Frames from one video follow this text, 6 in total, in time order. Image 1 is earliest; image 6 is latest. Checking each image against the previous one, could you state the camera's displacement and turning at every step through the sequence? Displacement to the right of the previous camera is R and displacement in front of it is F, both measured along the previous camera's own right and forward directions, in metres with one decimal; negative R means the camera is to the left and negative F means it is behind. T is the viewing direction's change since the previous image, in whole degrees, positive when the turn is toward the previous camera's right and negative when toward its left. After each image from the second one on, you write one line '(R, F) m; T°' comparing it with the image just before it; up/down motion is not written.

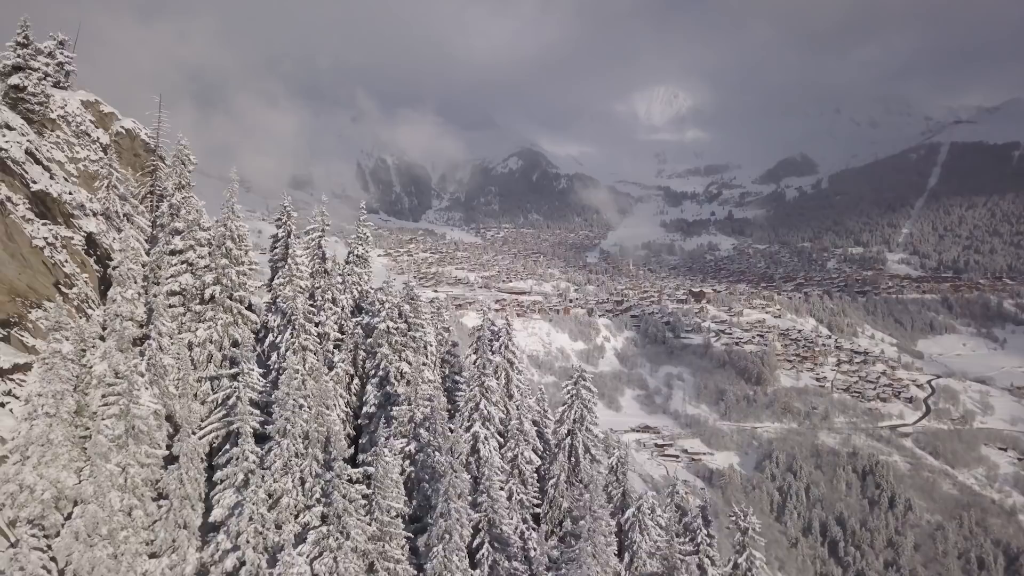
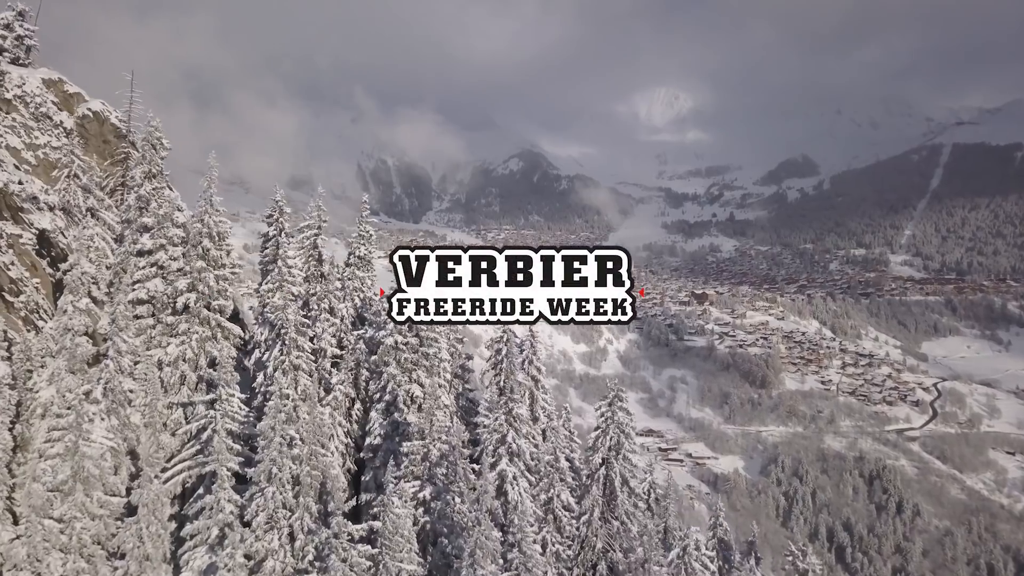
(-0.6, +2.0) m; 0°
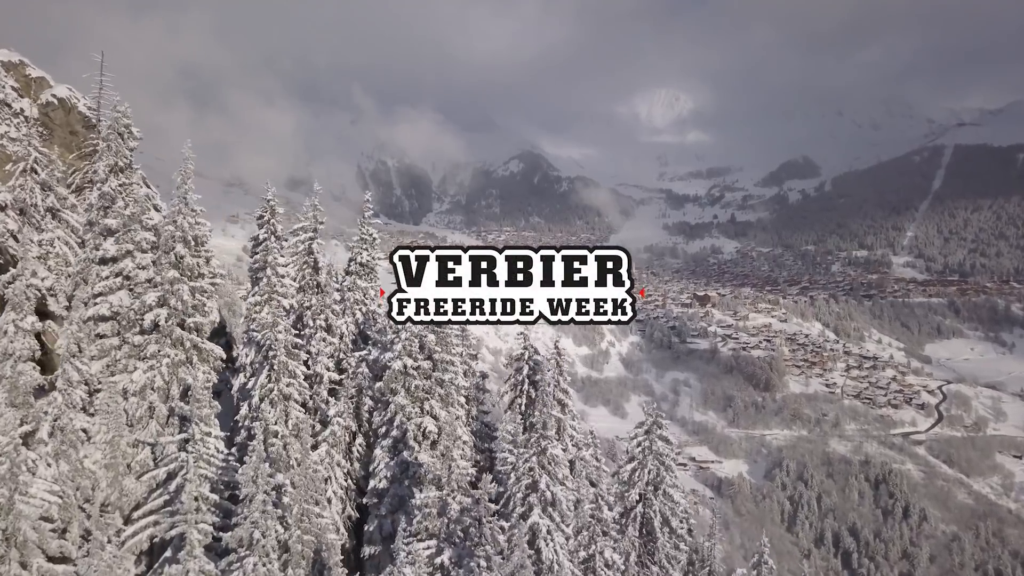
(-0.5, +1.6) m; 0°
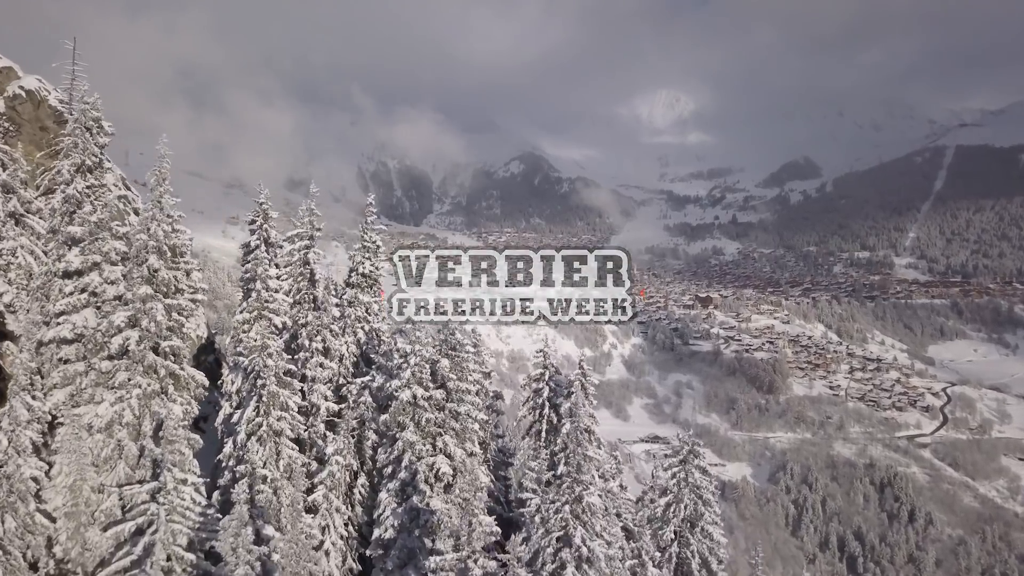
(-0.4, +1.2) m; 0°
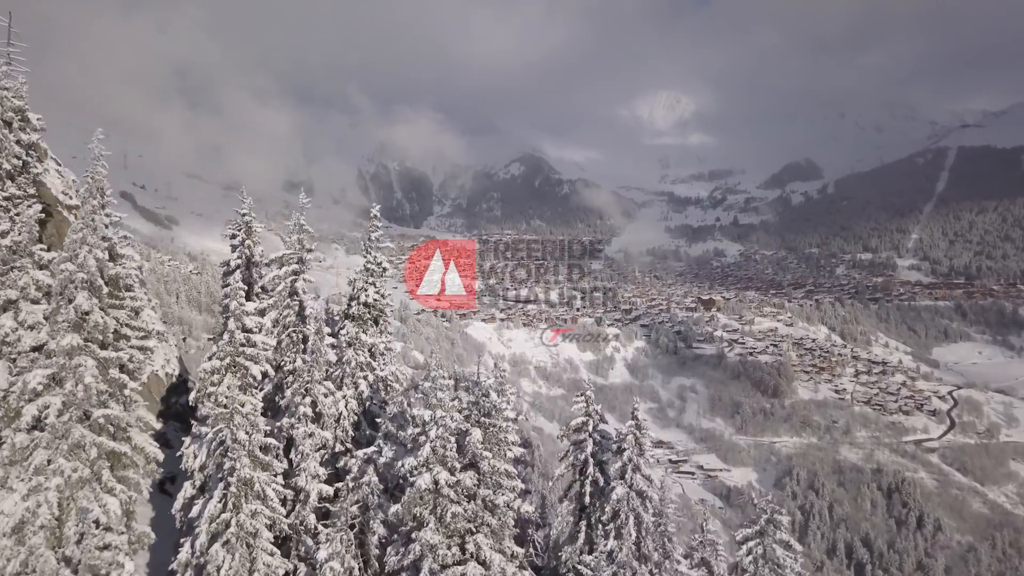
(-0.6, +1.9) m; 0°
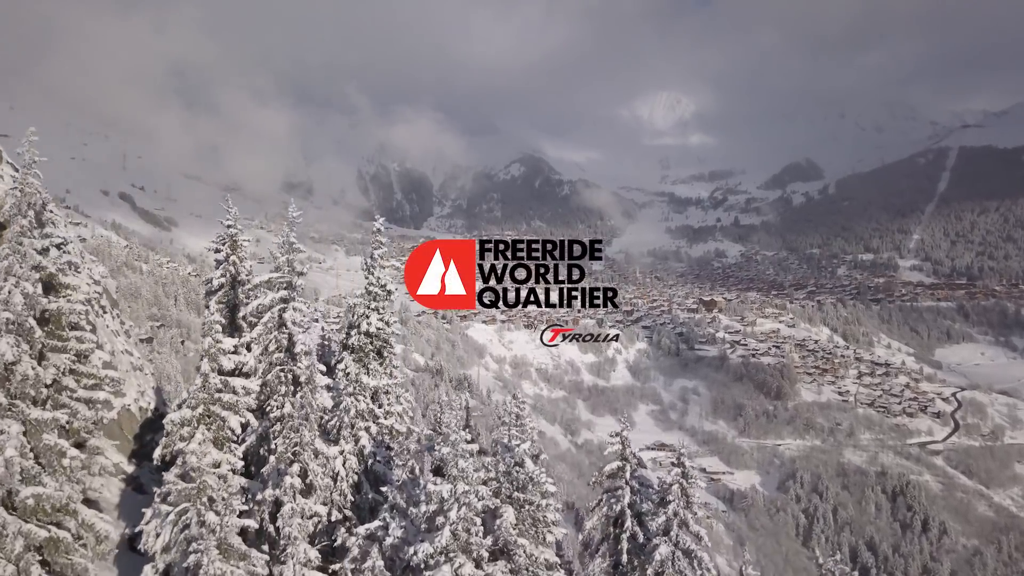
(-0.4, +1.2) m; 0°
